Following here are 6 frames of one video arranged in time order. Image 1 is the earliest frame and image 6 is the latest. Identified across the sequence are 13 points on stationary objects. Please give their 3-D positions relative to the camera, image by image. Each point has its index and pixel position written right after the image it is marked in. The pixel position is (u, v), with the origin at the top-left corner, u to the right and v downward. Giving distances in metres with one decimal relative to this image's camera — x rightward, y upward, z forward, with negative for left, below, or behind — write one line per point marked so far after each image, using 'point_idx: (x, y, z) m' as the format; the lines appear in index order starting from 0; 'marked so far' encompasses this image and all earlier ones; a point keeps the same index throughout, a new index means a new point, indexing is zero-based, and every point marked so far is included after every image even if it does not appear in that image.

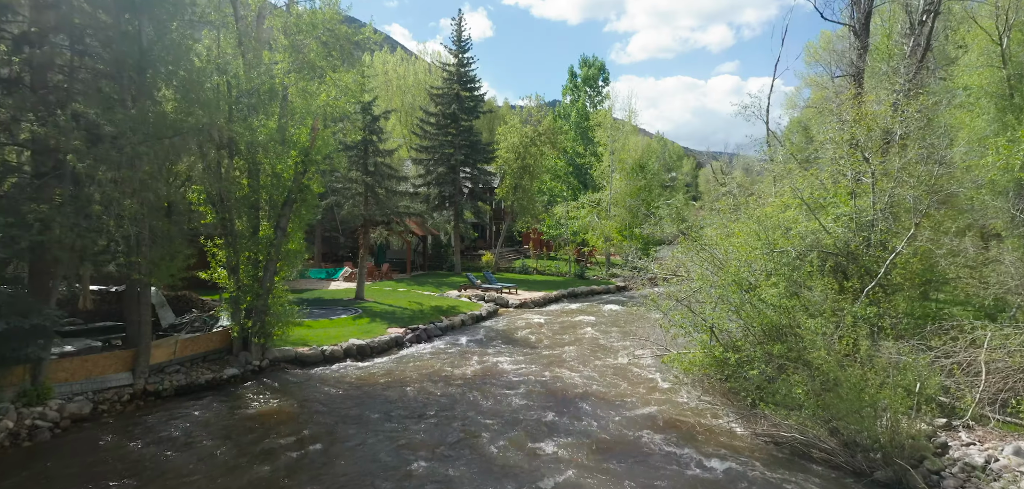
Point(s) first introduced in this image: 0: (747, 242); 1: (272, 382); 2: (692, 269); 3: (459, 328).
0: (+4.8, 0.0, +12.7) m
1: (-5.0, -2.8, +12.8) m
2: (+3.9, -0.5, +13.1) m
3: (-1.7, -2.7, +19.7) m
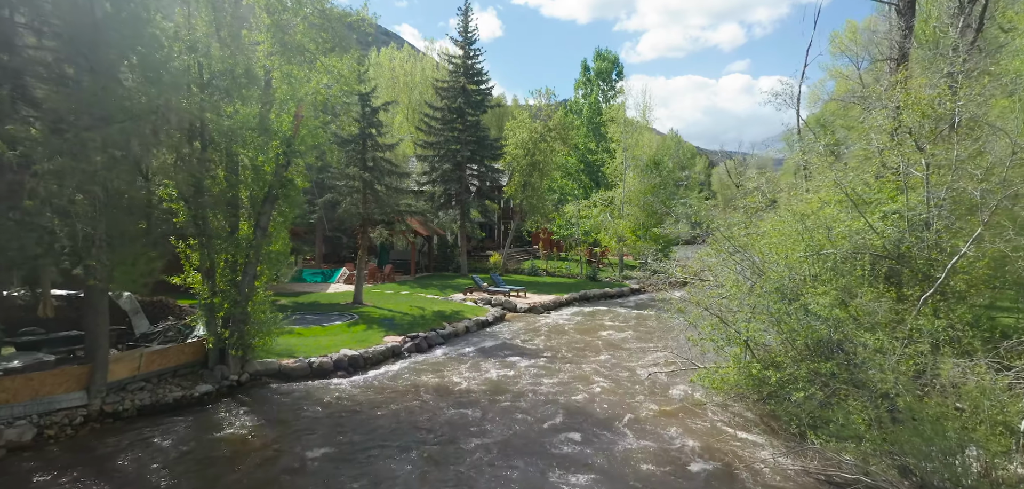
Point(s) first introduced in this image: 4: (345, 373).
0: (+4.9, 0.0, +11.2) m
1: (-4.8, -2.9, +11.4) m
2: (+4.0, -0.6, +11.6) m
3: (-1.5, -2.7, +18.3) m
4: (-3.7, -2.8, +13.4) m
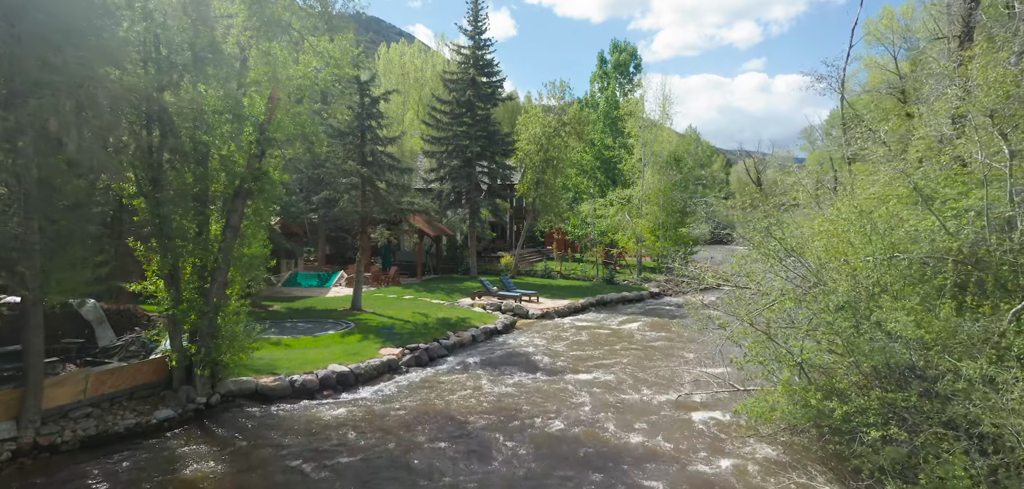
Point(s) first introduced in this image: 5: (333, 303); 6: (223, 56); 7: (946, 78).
0: (+5.1, 0.0, +9.4) m
1: (-4.7, -2.9, +9.9) m
2: (+4.2, -0.6, +9.8) m
3: (-1.2, -2.8, +16.7) m
4: (-3.5, -2.8, +11.8) m
5: (-5.6, -1.8, +19.4) m
6: (-4.8, +3.1, +10.1) m
7: (+8.8, +3.4, +12.6) m
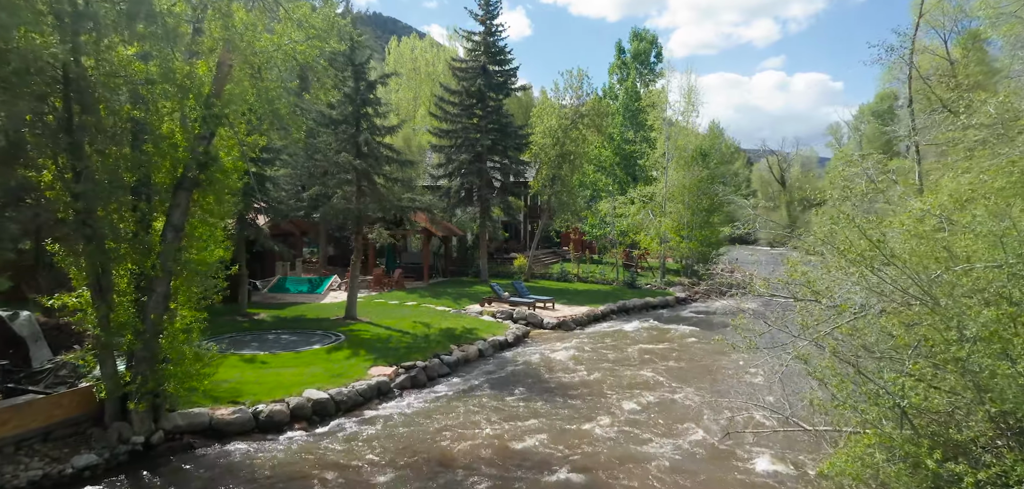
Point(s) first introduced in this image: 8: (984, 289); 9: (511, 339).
0: (+5.2, -0.1, +7.2) m
1: (-4.6, -2.9, +7.9) m
2: (+4.3, -0.7, +7.6) m
3: (-0.9, -2.8, +14.6) m
4: (-3.3, -2.9, +9.8) m
5: (-5.3, -1.9, +17.5) m
6: (-4.6, +3.1, +8.2) m
7: (+9.0, +3.3, +10.3) m
8: (+5.0, -0.5, +6.7) m
9: (0.0, -2.5, +16.6) m
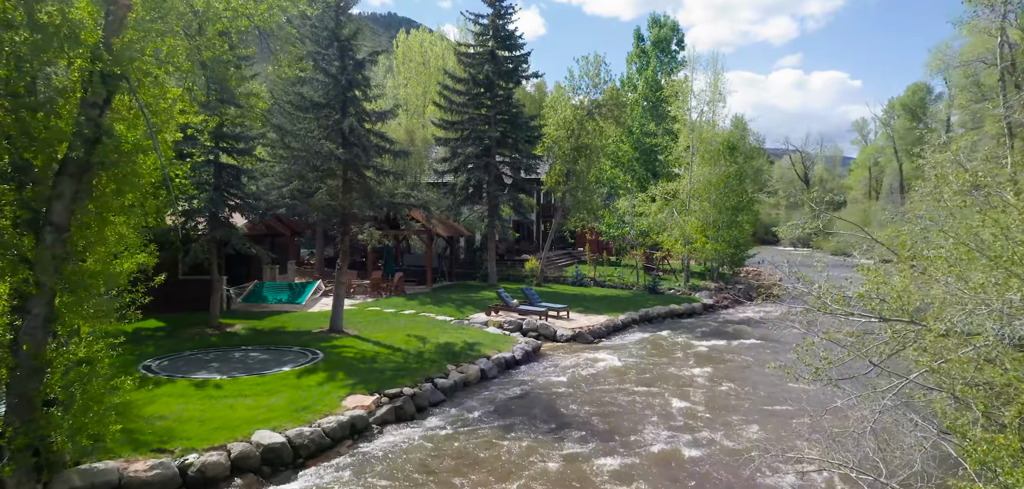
0: (+5.1, -0.1, +4.9) m
1: (-4.6, -3.0, +5.8) m
2: (+4.3, -0.7, +5.3) m
3: (-0.7, -2.8, +12.4) m
4: (-3.3, -2.9, +7.7) m
5: (-5.0, -1.9, +15.4) m
6: (-4.6, +3.0, +6.1) m
7: (+9.1, +3.3, +7.8) m
8: (+5.0, -0.5, +4.4) m
9: (+0.2, -2.6, +14.4) m
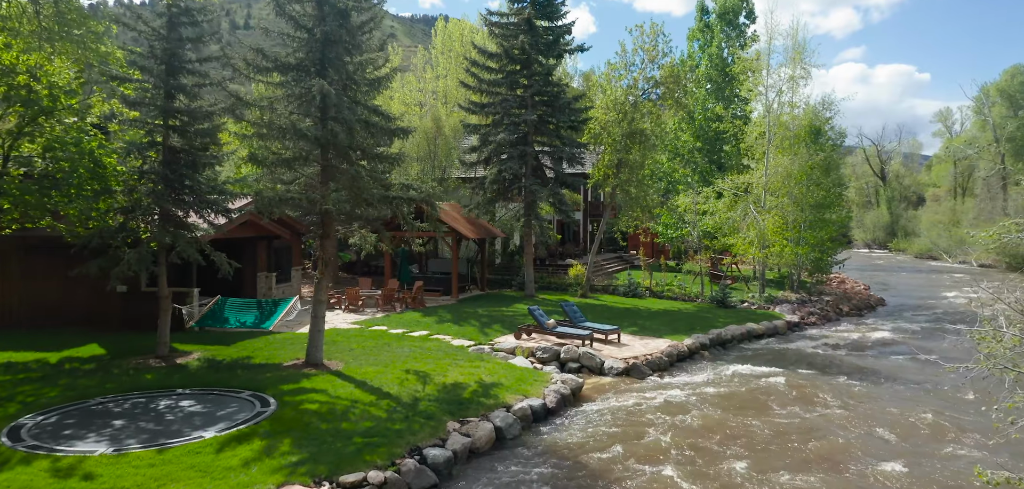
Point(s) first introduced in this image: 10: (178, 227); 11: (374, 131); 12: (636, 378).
0: (+4.9, -0.3, +0.7) m
1: (-4.7, -3.1, +2.4) m
2: (+4.1, -0.8, +1.2) m
3: (-0.4, -3.0, +8.7) m
4: (-3.3, -3.0, +4.1) m
5: (-4.4, -2.1, +12.0) m
6: (-4.7, +2.9, +2.7) m
7: (+9.0, +3.2, +3.3) m
8: (+4.7, -0.7, +0.2) m
9: (+0.7, -2.7, +10.6) m
10: (-6.4, +0.4, +11.7) m
11: (-2.6, +2.2, +11.7) m
12: (+2.6, -2.8, +12.8) m
